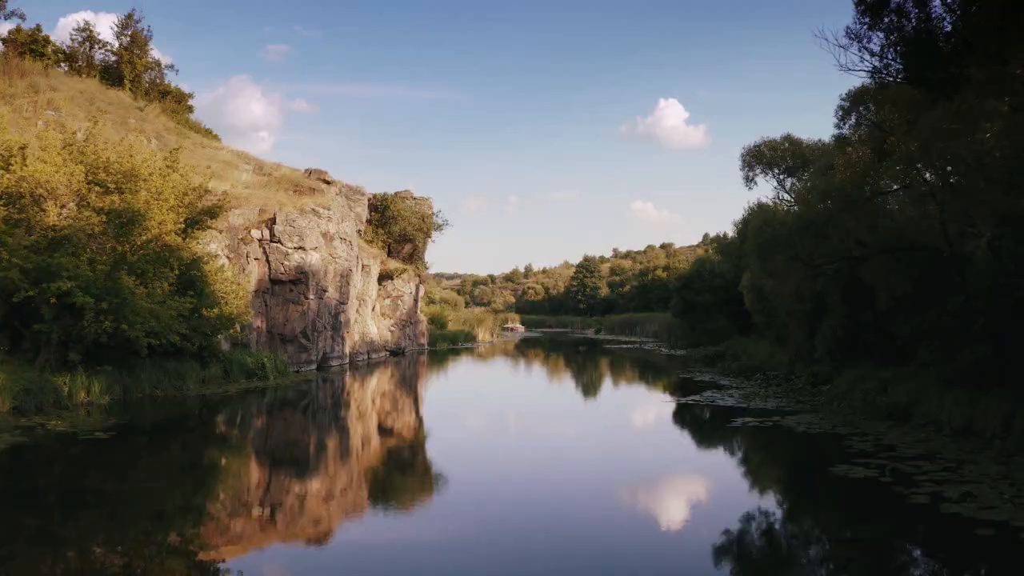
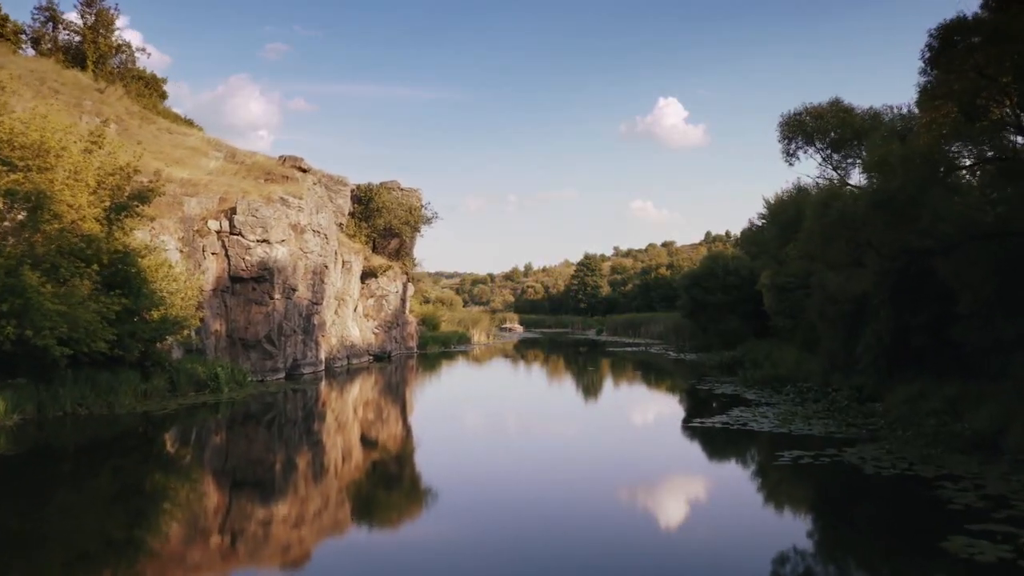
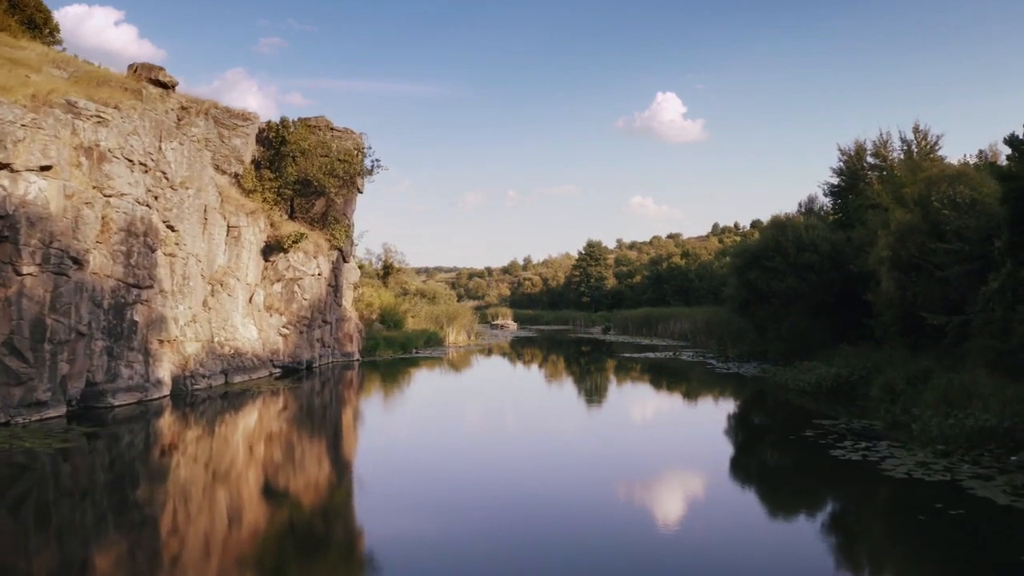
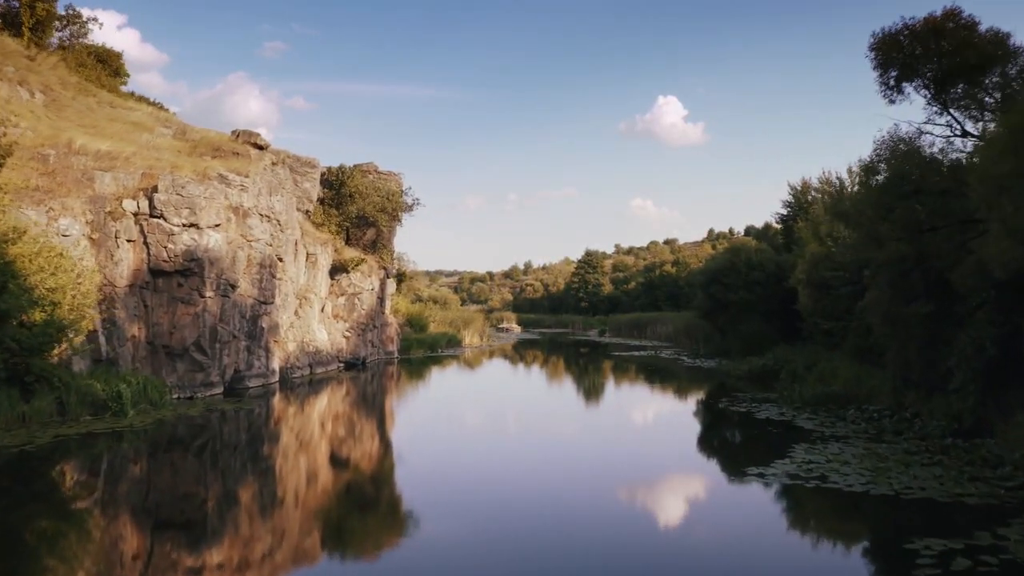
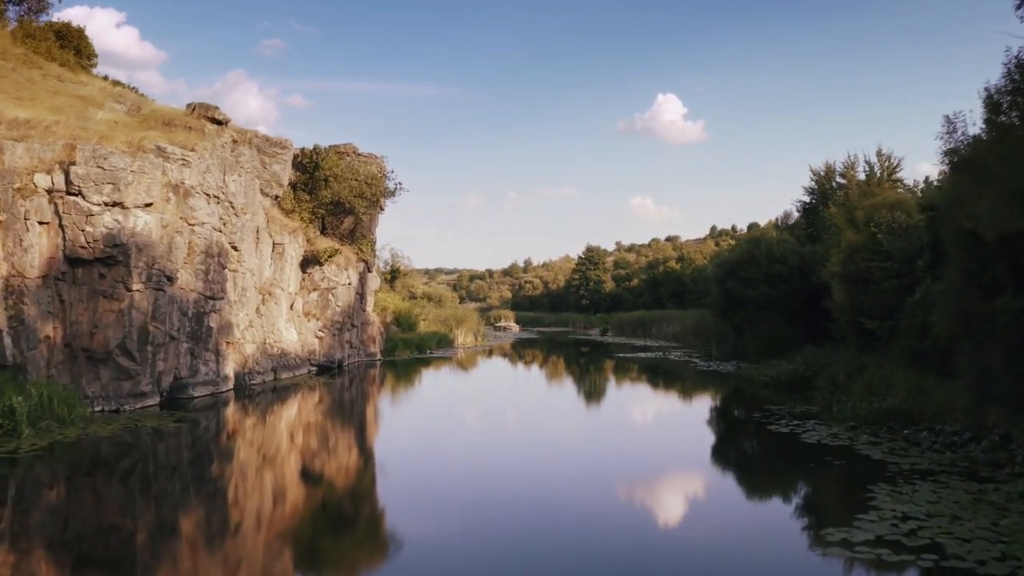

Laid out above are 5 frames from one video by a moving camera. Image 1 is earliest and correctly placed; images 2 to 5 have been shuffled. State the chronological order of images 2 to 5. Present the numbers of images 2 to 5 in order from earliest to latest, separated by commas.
2, 4, 5, 3
